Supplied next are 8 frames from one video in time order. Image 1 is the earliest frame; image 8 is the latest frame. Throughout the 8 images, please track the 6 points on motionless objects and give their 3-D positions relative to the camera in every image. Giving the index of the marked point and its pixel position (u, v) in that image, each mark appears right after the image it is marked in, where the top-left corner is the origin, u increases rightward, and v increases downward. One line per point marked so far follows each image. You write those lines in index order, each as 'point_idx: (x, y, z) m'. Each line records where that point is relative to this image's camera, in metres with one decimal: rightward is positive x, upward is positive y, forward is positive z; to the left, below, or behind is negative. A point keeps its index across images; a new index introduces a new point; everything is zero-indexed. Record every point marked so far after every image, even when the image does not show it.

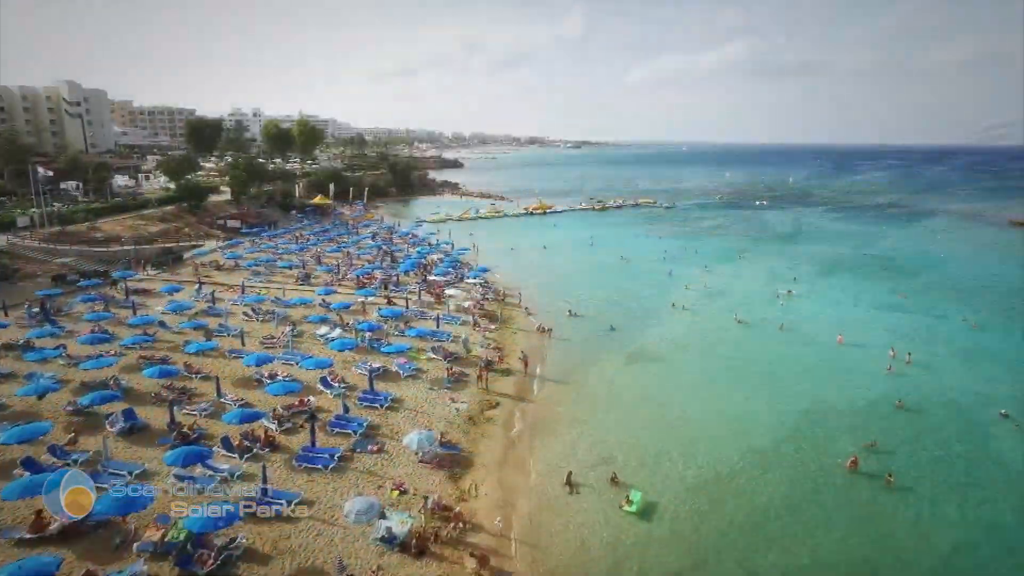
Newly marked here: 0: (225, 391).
0: (-14.2, -5.1, +20.0) m
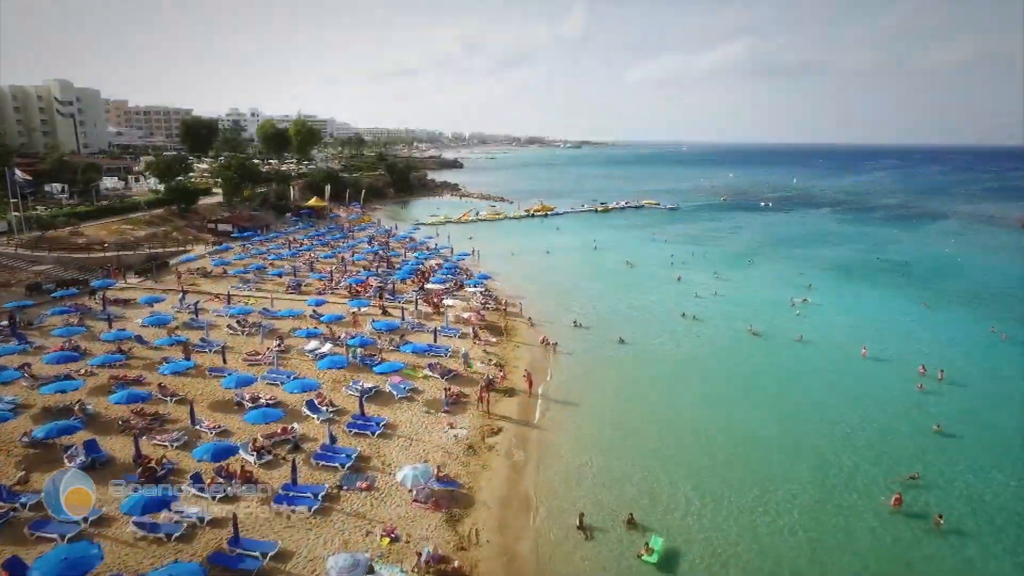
0: (-14.0, -5.8, +18.2) m
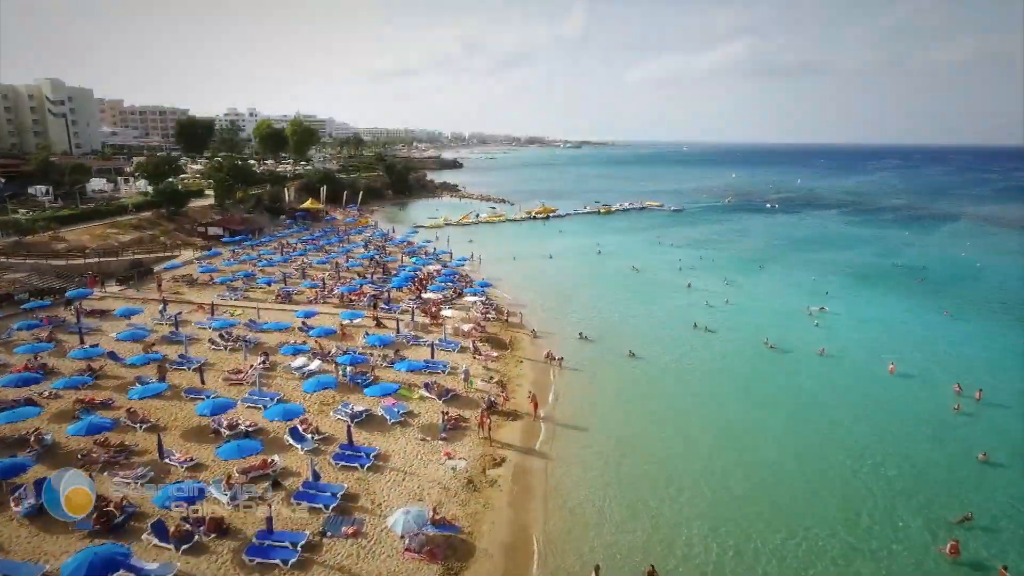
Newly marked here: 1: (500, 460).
0: (-13.8, -6.5, +16.4) m
1: (-0.5, -7.4, +17.6) m
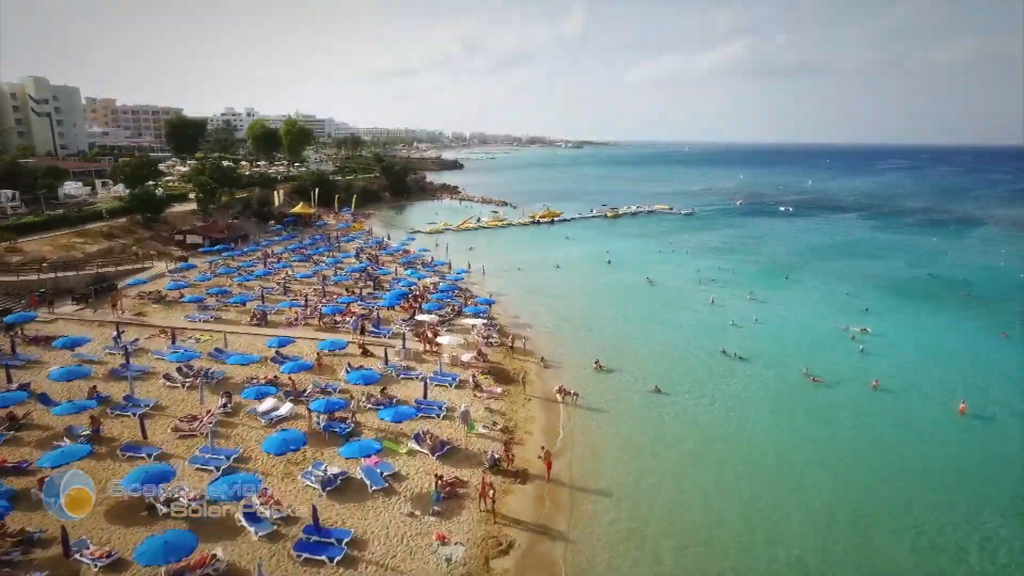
0: (-13.5, -7.9, +12.8) m
1: (-0.2, -8.8, +14.0) m
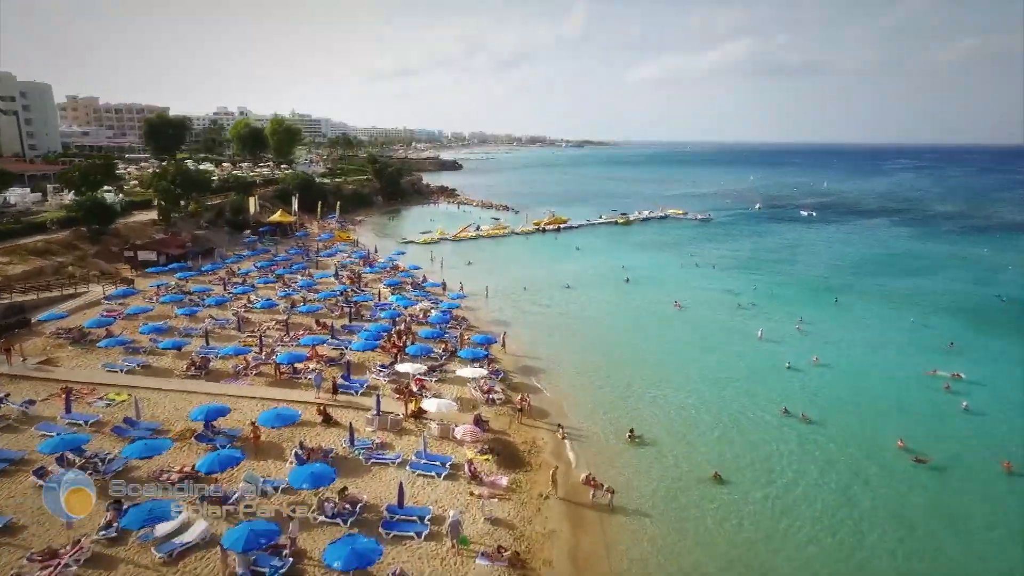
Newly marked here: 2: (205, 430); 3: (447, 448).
0: (-13.1, -10.0, +6.9) m
1: (+0.2, -11.0, +8.0) m
2: (-13.1, -6.0, +17.3) m
3: (-2.8, -6.9, +17.7) m
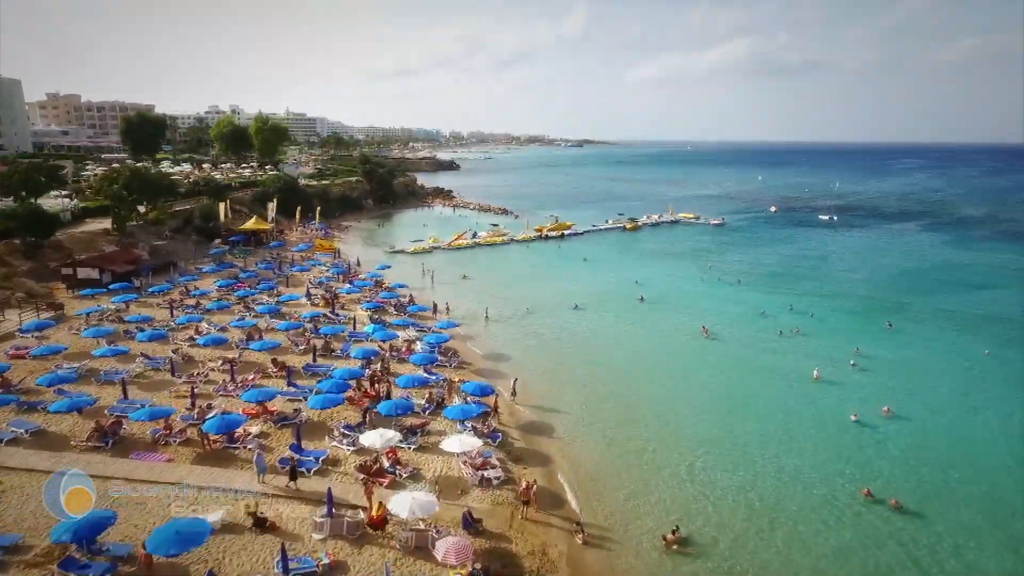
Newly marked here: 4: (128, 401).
0: (-13.0, -11.8, +1.7) m
1: (+0.3, -12.8, +2.9) m
2: (-13.1, -7.8, +12.2) m
3: (-2.7, -8.7, +12.6) m
4: (-17.8, -5.2, +18.8) m
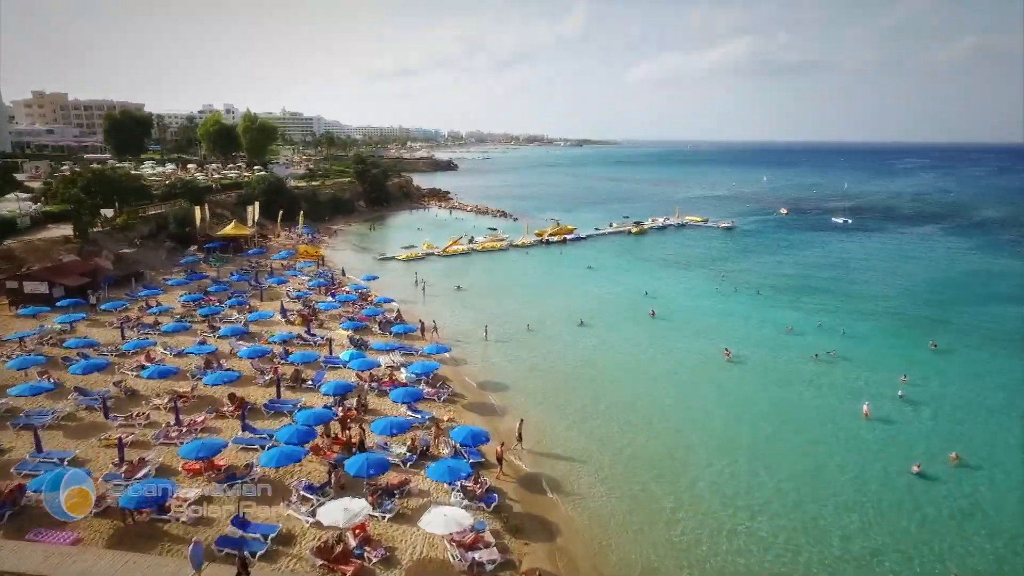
0: (-13.1, -12.9, -1.6) m
1: (+0.2, -13.9, -0.5) m
2: (-13.1, -8.9, +8.8) m
3: (-2.8, -9.8, +9.2) m
4: (-17.9, -6.3, +15.4) m
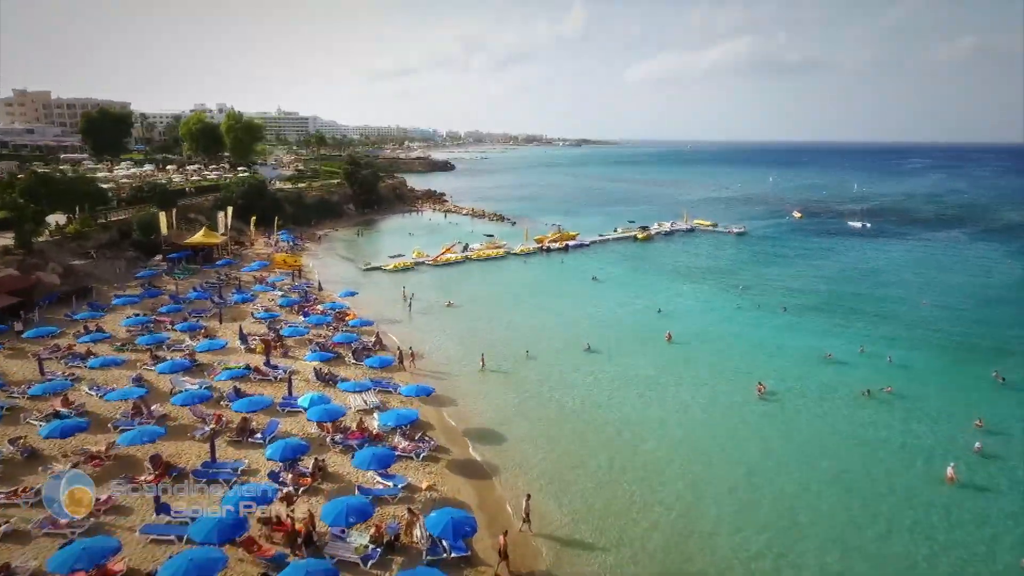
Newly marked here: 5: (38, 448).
0: (-13.3, -14.2, -5.6) m
1: (0.0, -15.2, -4.5) m
2: (-13.3, -10.2, +4.8) m
3: (-3.0, -11.1, +5.2) m
4: (-18.1, -7.6, +11.4) m
5: (-18.7, -6.2, +16.0) m
